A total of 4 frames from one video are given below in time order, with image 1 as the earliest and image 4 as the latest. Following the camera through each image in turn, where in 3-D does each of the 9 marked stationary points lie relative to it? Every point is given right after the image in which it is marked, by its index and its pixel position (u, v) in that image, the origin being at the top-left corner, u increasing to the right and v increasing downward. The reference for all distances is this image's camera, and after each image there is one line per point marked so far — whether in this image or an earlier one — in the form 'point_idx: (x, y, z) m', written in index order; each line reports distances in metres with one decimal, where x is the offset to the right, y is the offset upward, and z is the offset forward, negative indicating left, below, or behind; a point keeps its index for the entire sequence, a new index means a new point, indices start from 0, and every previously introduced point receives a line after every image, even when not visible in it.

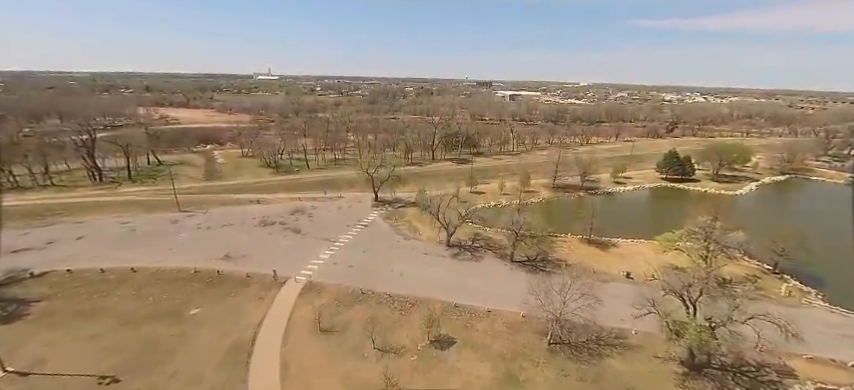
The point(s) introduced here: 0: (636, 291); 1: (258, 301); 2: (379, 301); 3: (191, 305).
0: (+11.0, -5.1, +18.5) m
1: (-8.6, -5.5, +18.0) m
2: (-2.5, -5.5, +18.1) m
3: (-11.8, -5.6, +17.7) m
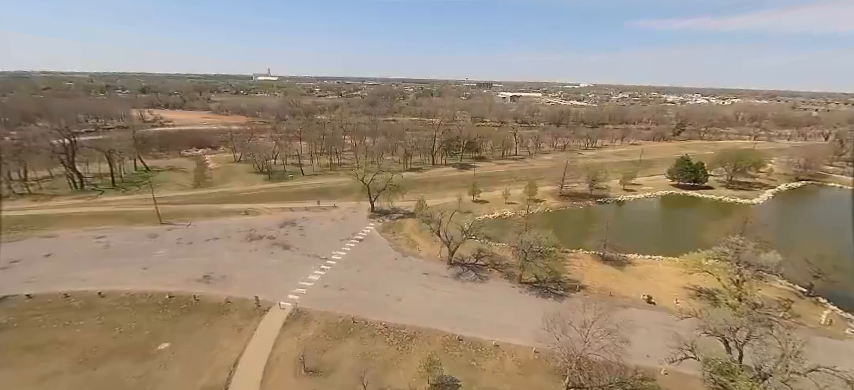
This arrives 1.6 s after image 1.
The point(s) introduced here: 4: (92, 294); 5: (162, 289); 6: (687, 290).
0: (+11.0, -5.9, +16.4) m
1: (-8.6, -6.3, +15.9) m
2: (-2.5, -6.3, +16.1) m
3: (-11.8, -6.4, +15.7) m
4: (-17.8, -5.3, +18.7) m
5: (-14.5, -5.1, +19.2) m
6: (+14.5, -5.3, +19.6) m
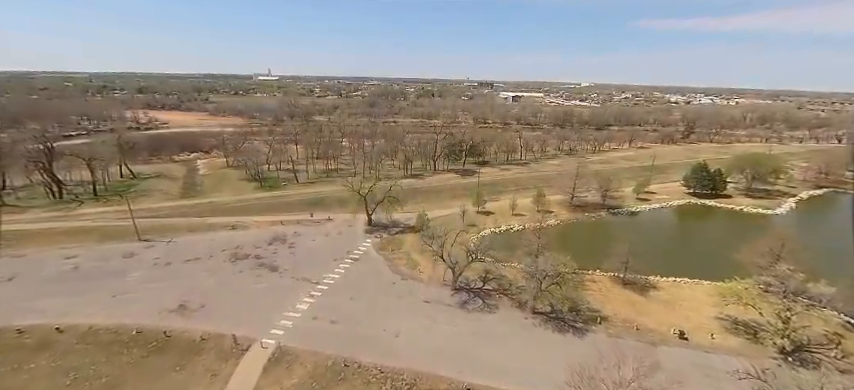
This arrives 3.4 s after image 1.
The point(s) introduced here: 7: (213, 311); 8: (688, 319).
0: (+11.1, -6.9, +14.2) m
1: (-8.5, -7.3, +13.7) m
2: (-2.4, -7.3, +13.9) m
3: (-11.7, -7.4, +13.5) m
4: (-17.7, -6.3, +16.6) m
5: (-14.4, -6.1, +17.0) m
6: (+14.6, -6.3, +17.4) m
7: (-10.9, -5.9, +17.9) m
8: (+13.1, -6.2, +17.7) m
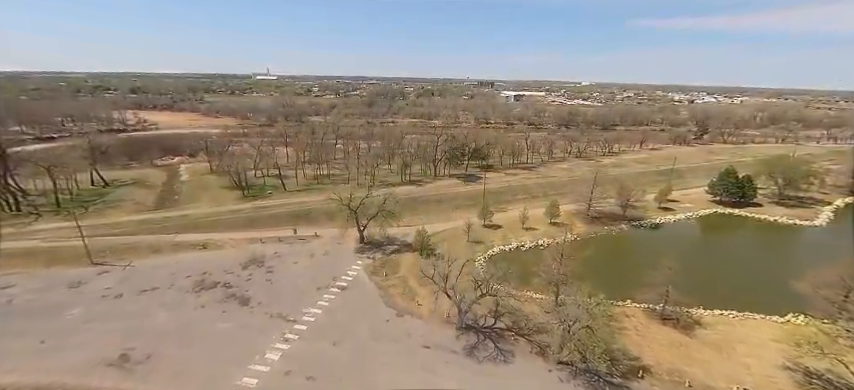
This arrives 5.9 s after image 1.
0: (+11.1, -7.8, +10.7) m
1: (-8.5, -8.3, +10.3) m
2: (-2.4, -8.3, +10.4) m
3: (-11.7, -8.4, +10.0) m
4: (-17.7, -7.2, +13.1) m
5: (-14.4, -7.1, +13.6) m
6: (+14.6, -7.2, +13.9) m
7: (-10.9, -6.8, +14.5) m
8: (+13.1, -7.1, +14.3) m
